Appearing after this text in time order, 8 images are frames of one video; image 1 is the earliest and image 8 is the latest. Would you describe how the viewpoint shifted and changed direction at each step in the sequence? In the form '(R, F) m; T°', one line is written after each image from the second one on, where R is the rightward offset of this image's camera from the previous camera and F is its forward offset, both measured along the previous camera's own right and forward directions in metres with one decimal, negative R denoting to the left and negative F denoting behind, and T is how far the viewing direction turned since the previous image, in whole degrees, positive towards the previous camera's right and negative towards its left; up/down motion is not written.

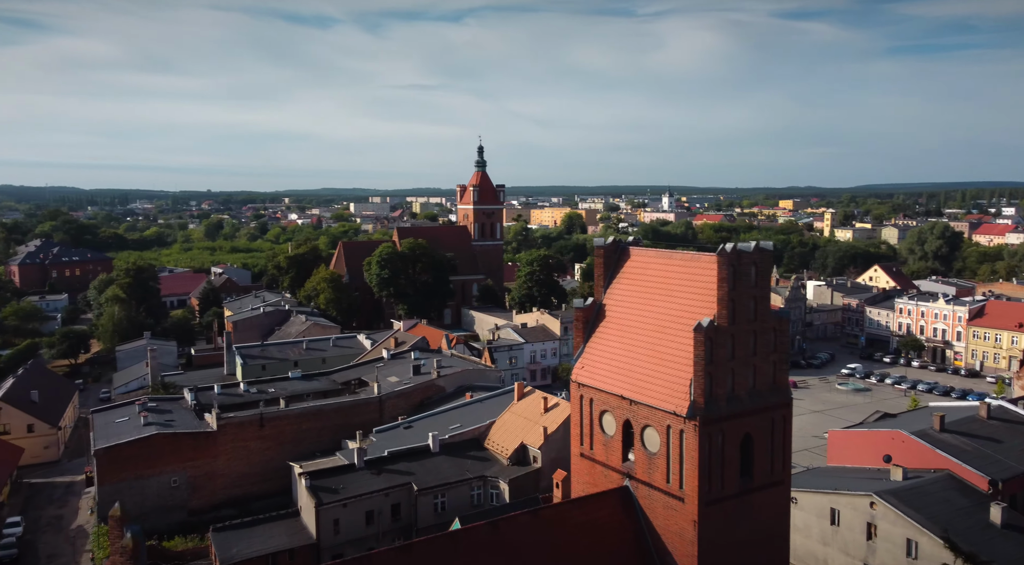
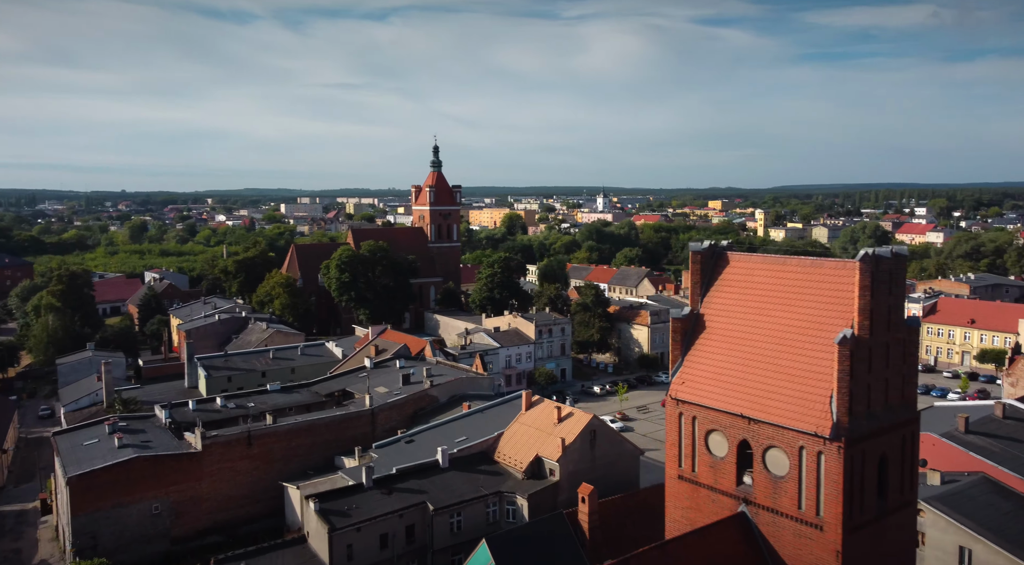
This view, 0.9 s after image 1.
(-2.6, +1.2) m; +5°
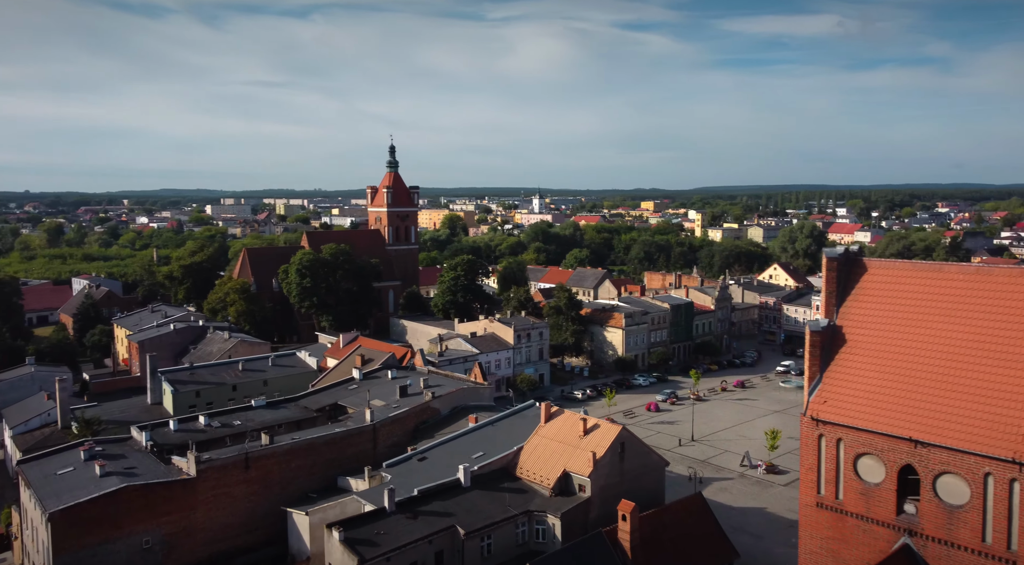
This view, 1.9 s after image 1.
(-2.8, +1.5) m; +5°
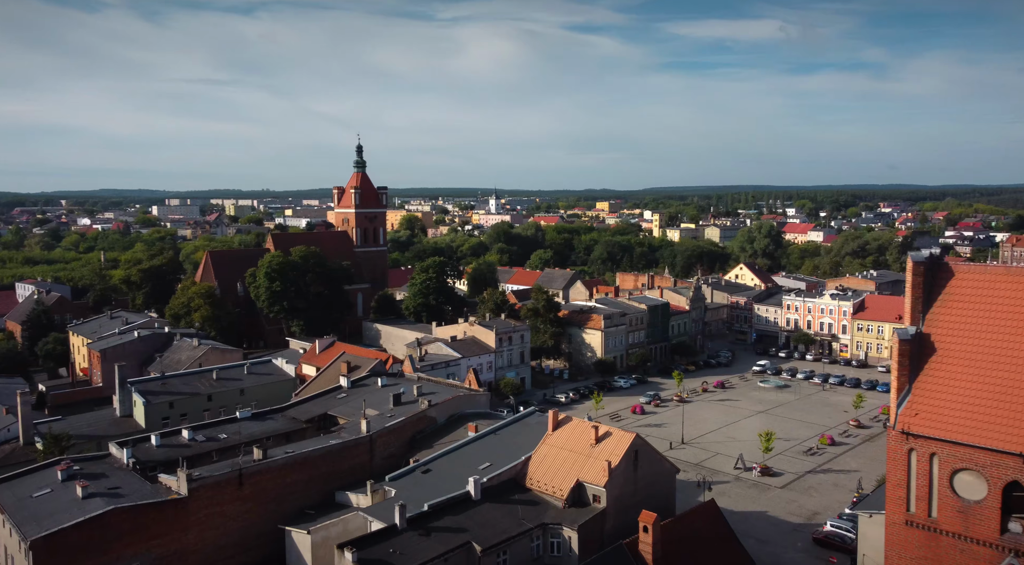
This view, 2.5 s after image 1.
(-1.6, +0.9) m; +4°
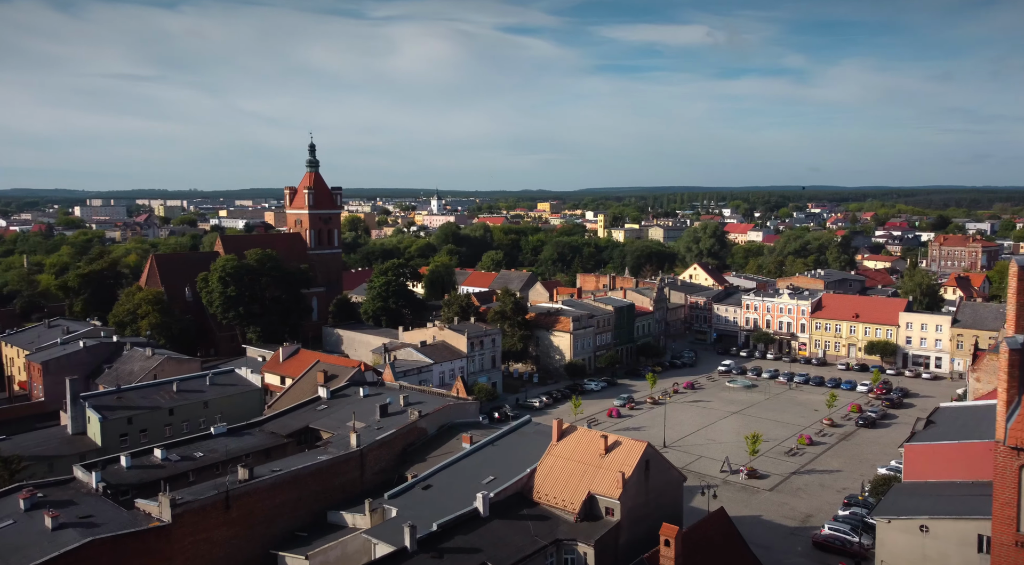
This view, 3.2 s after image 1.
(-1.9, +1.2) m; +5°
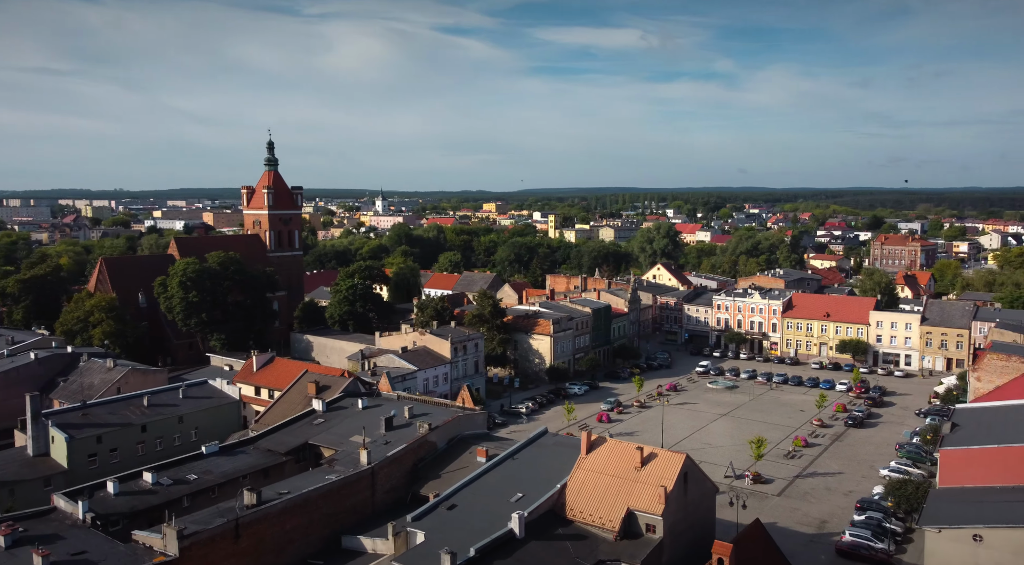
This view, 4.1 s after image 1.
(-2.3, +1.5) m; +5°
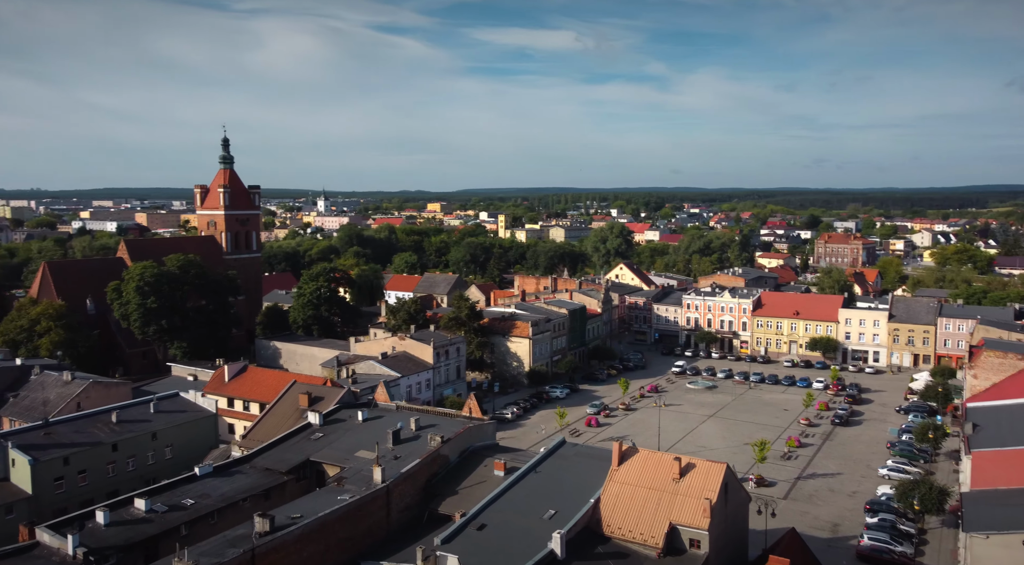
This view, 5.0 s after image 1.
(-2.2, +1.4) m; +5°
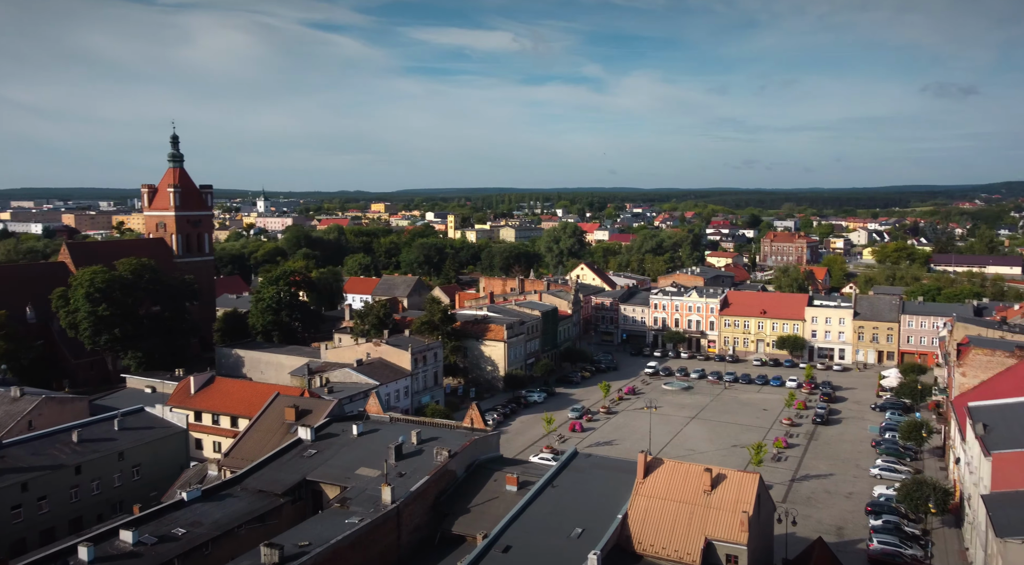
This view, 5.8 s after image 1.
(-1.9, +1.4) m; +4°
